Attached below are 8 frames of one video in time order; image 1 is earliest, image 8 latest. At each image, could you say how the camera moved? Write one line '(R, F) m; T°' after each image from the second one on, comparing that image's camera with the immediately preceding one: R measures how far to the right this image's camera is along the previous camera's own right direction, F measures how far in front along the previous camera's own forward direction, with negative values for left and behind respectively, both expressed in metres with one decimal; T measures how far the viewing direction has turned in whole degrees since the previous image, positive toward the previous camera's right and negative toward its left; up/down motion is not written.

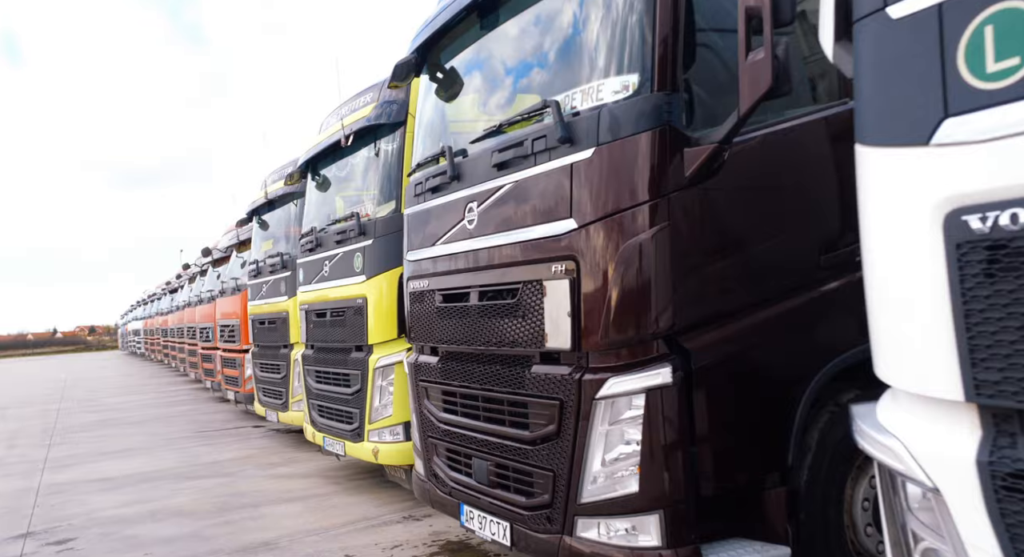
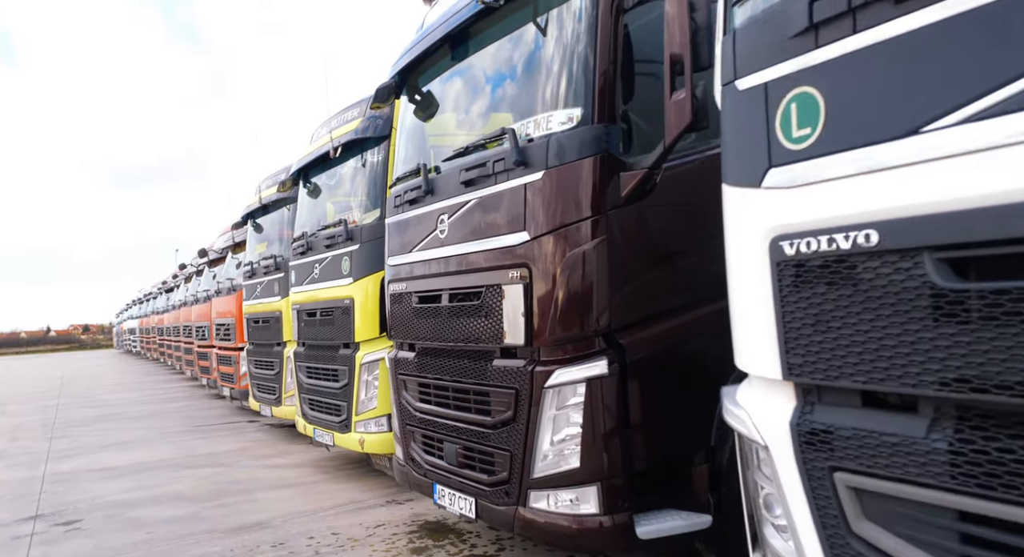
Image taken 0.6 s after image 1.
(+0.2, -0.4) m; 0°
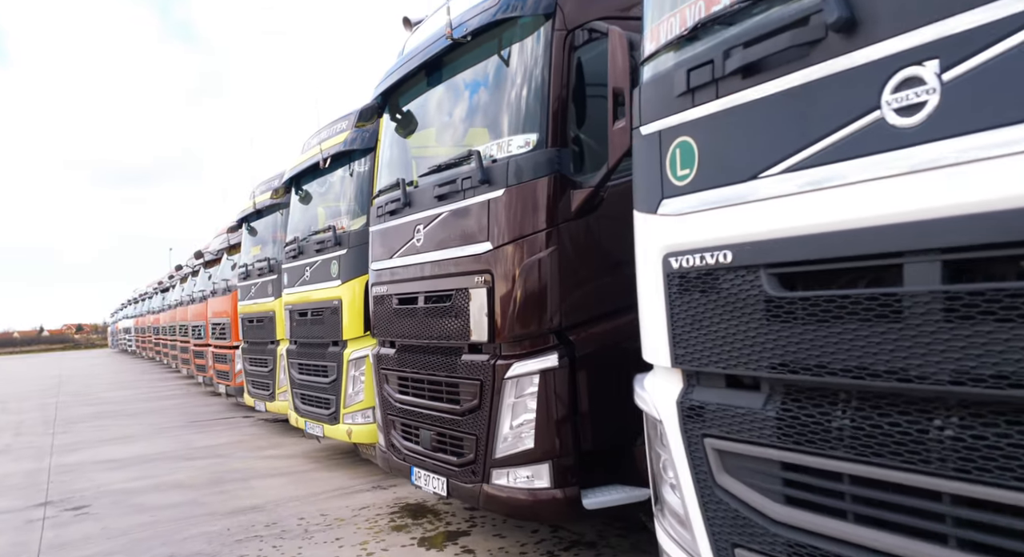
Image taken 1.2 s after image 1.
(+0.2, -0.4) m; 0°
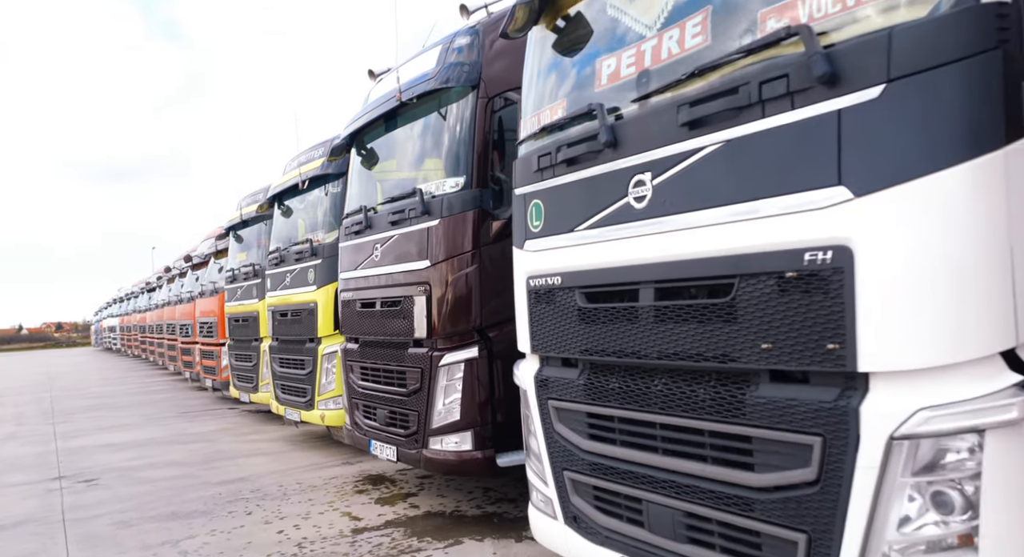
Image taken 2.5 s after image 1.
(+0.3, -1.0) m; +1°
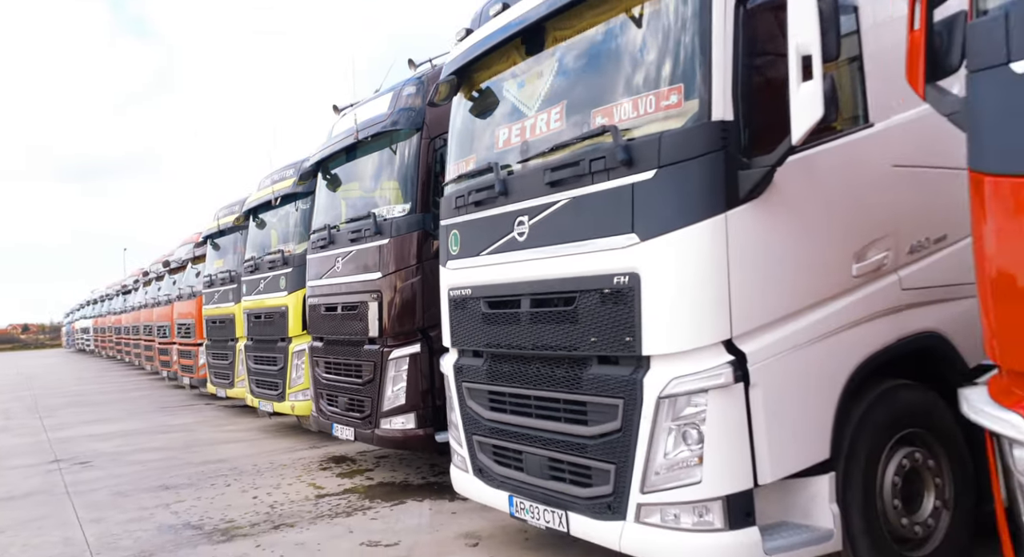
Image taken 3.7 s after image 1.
(+0.3, -0.9) m; +2°
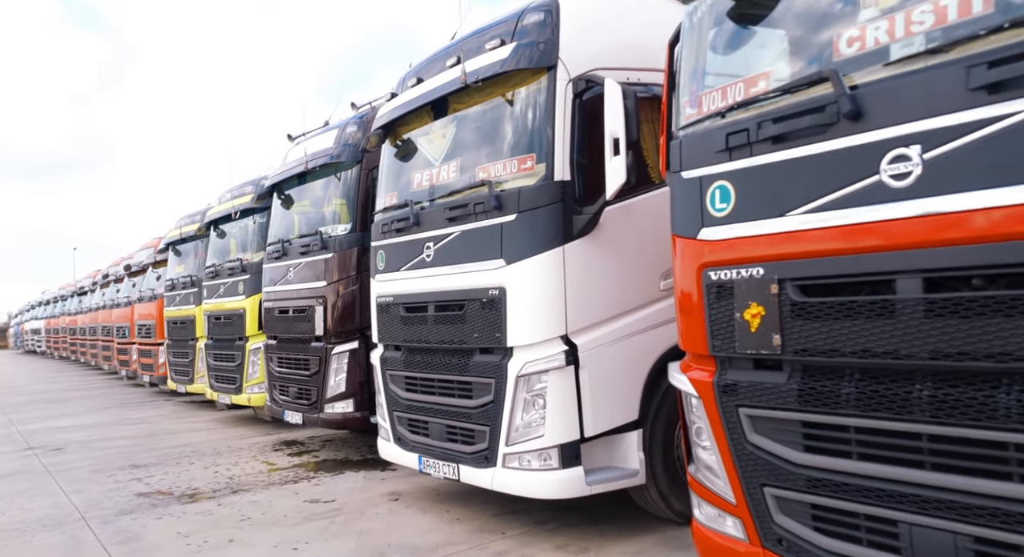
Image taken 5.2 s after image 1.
(+0.3, -1.0) m; +3°
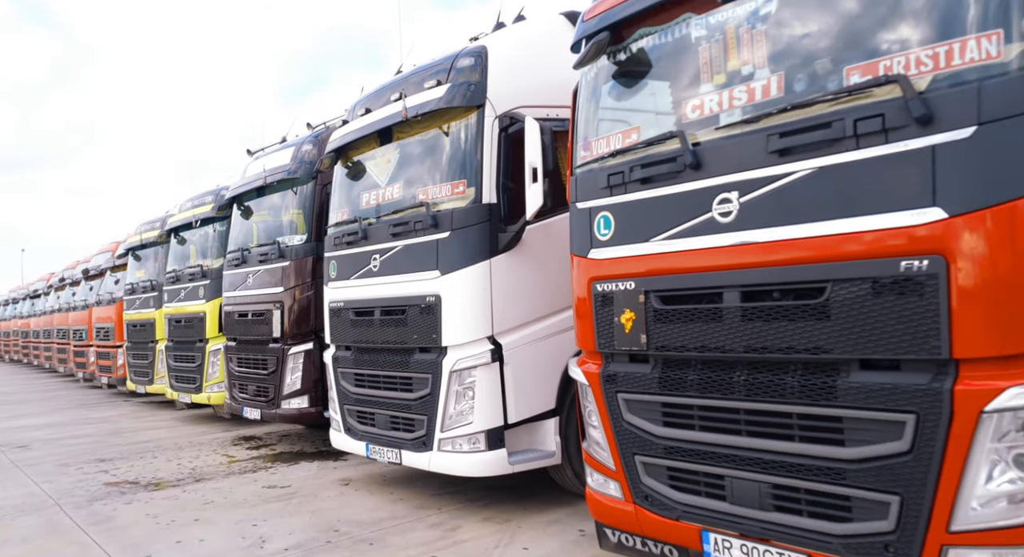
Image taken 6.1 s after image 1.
(+0.2, -0.6) m; +3°
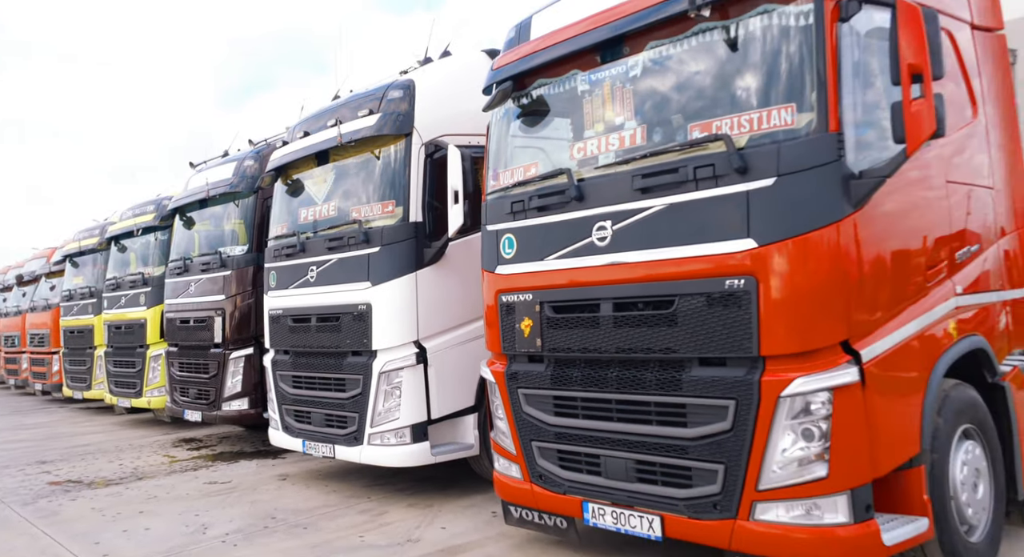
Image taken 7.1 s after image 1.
(+0.2, -0.5) m; +5°
